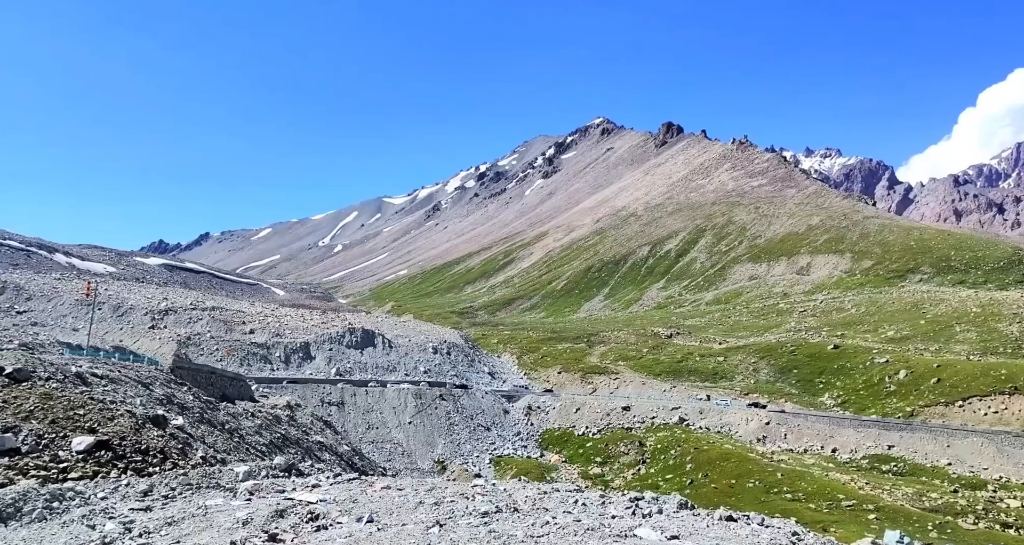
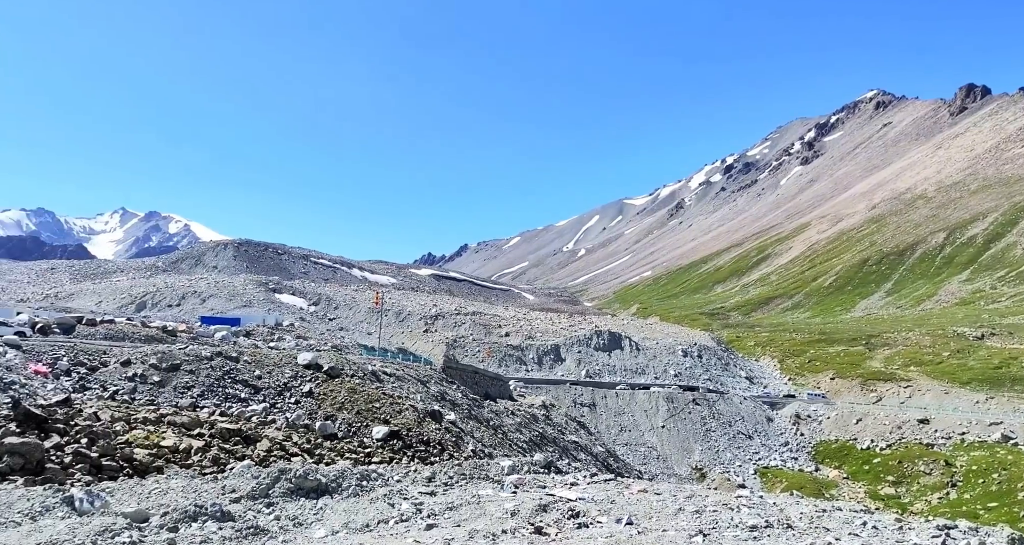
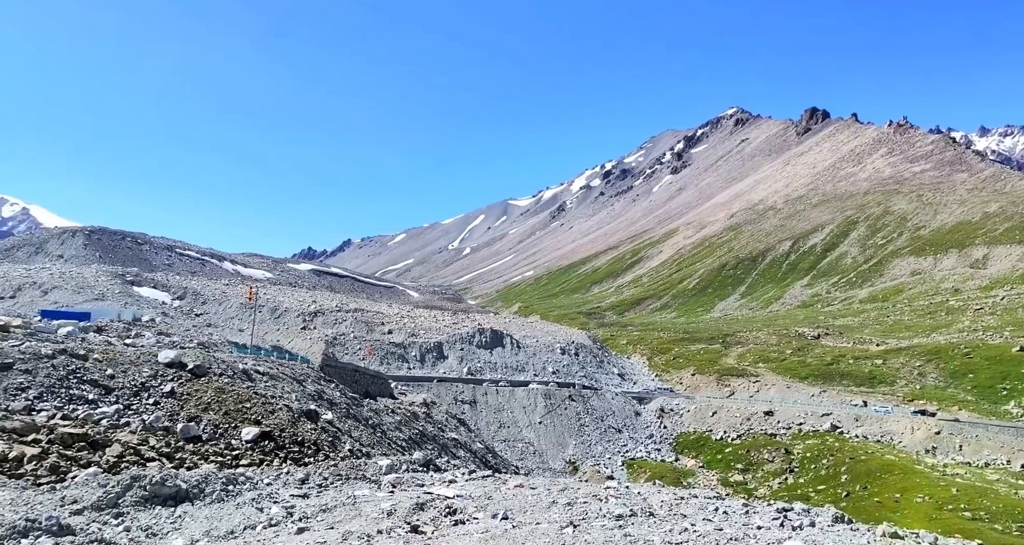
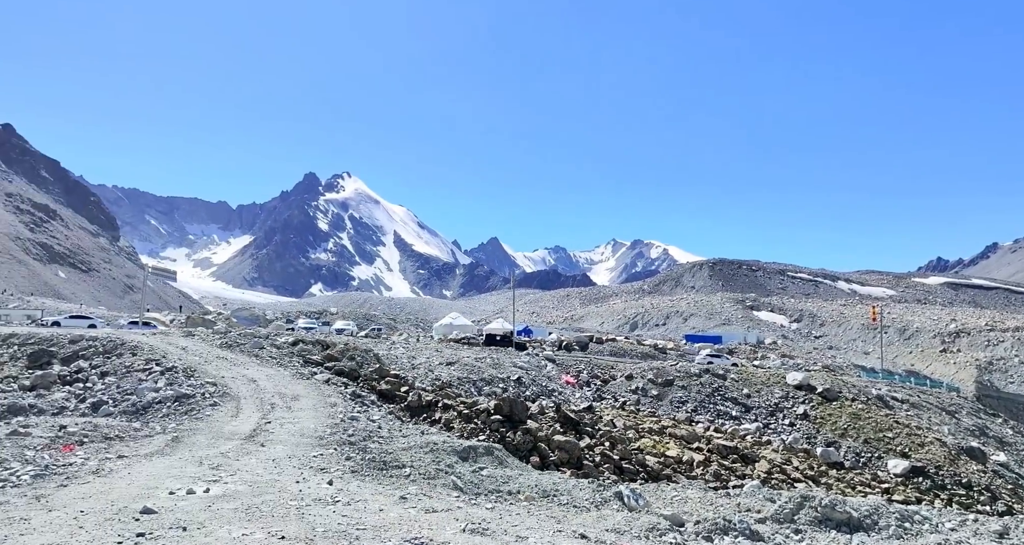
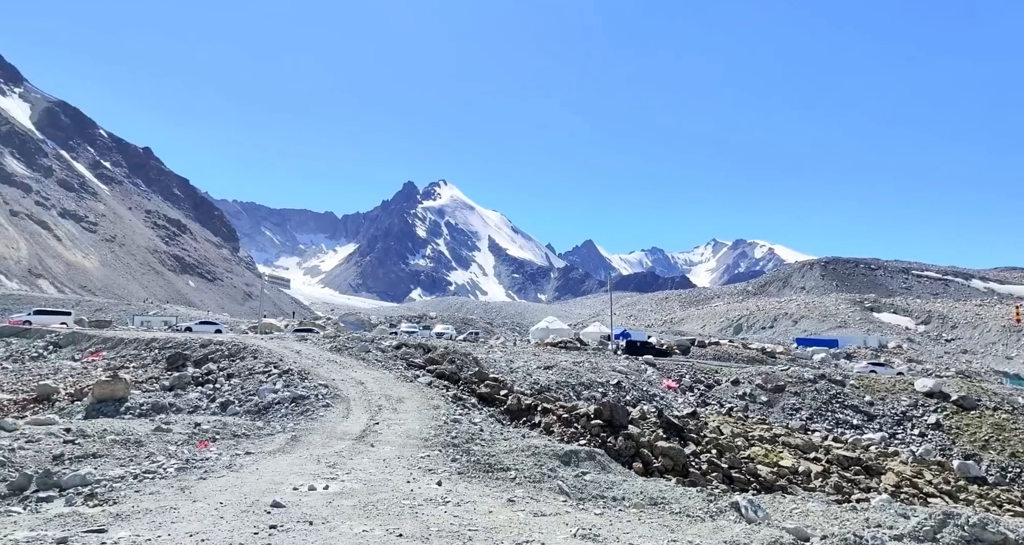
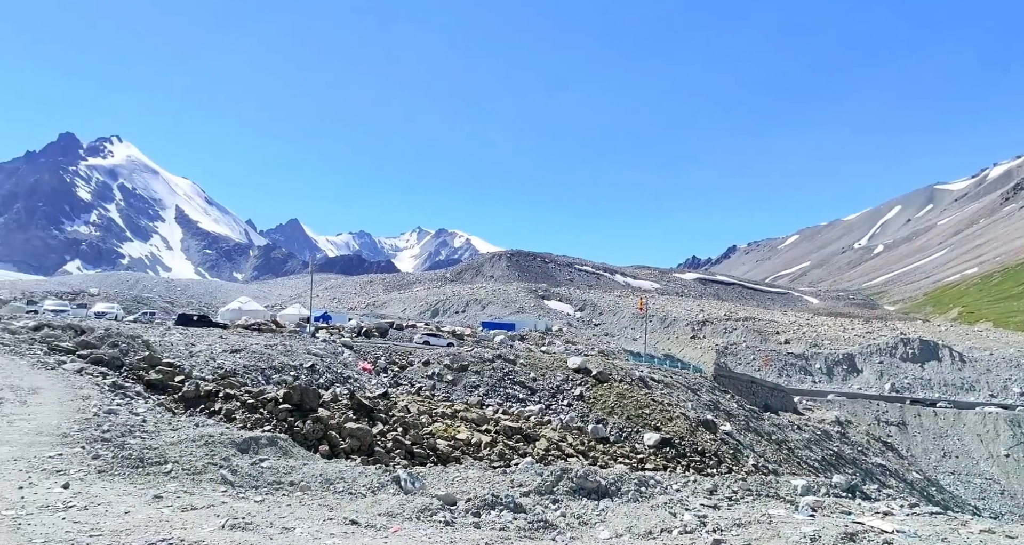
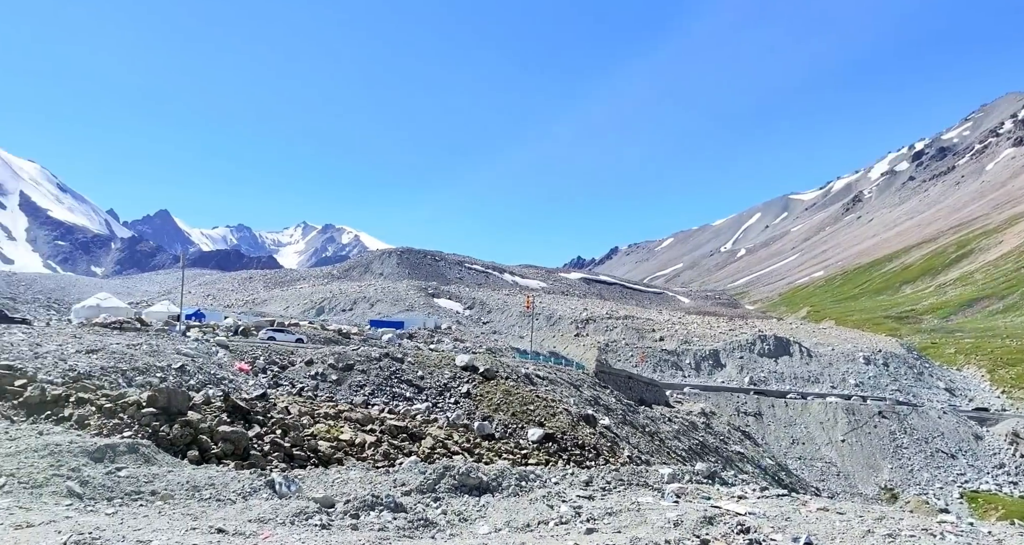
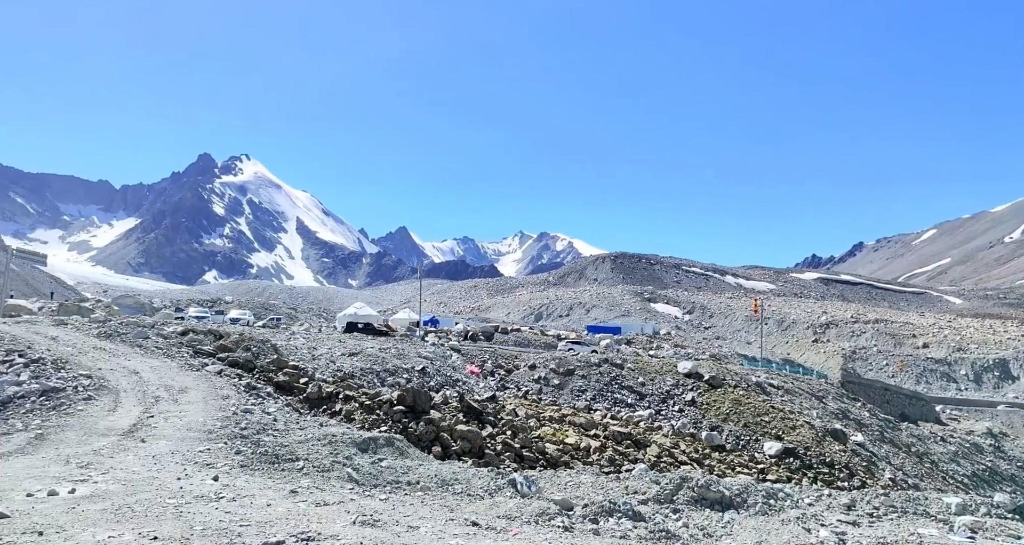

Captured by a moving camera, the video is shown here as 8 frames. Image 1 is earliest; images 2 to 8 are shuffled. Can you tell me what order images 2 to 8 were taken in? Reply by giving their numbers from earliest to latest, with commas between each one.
3, 2, 7, 6, 8, 4, 5
